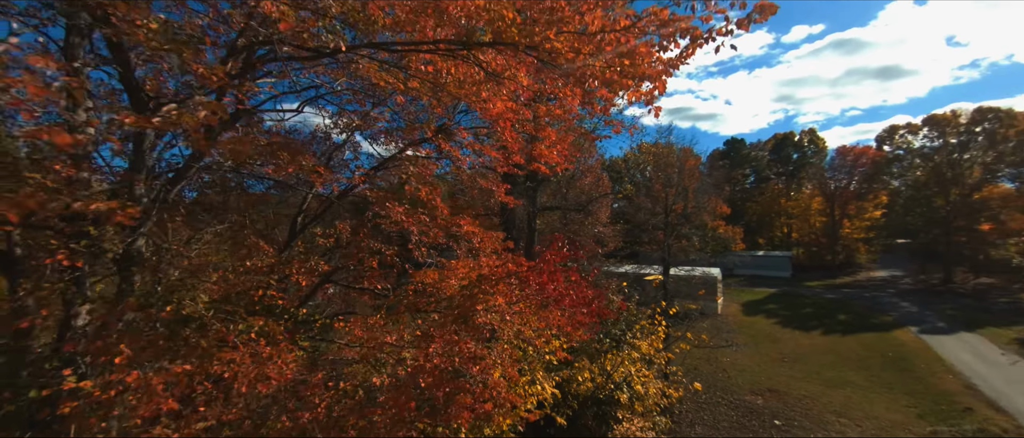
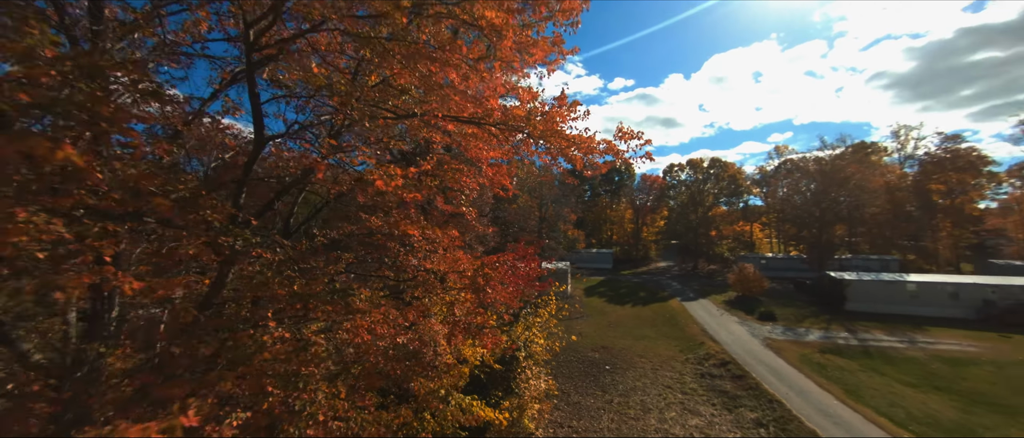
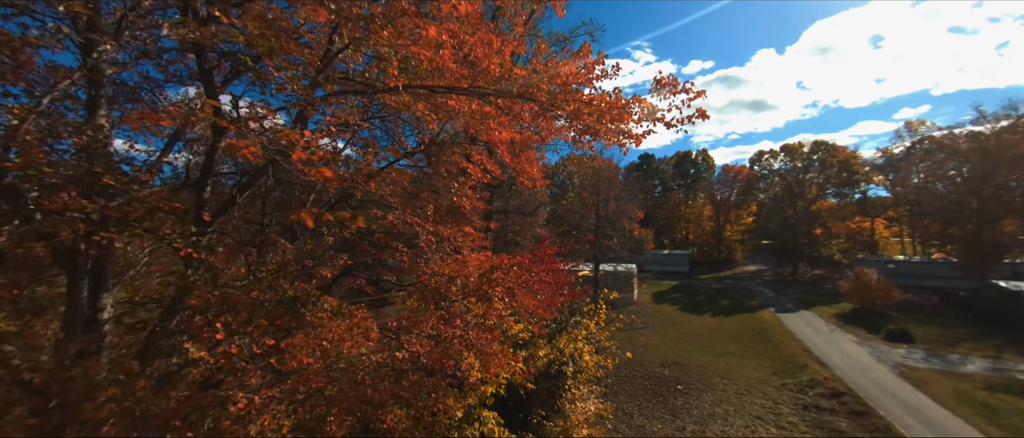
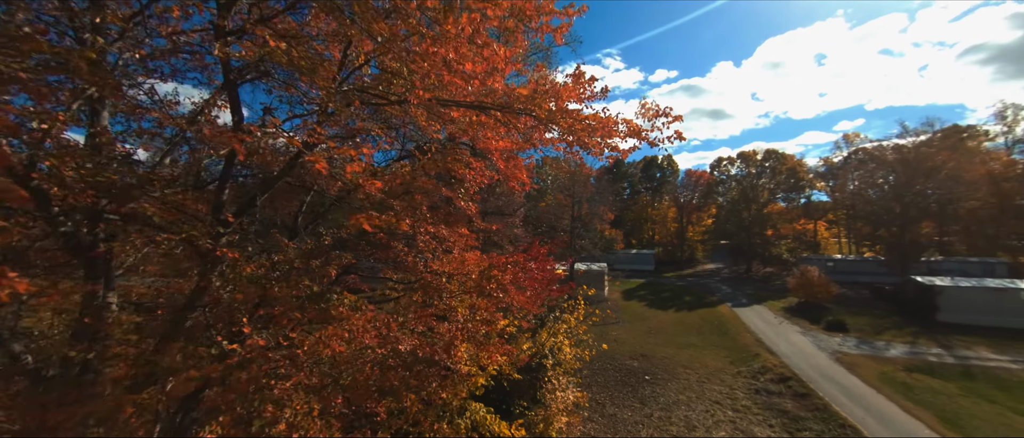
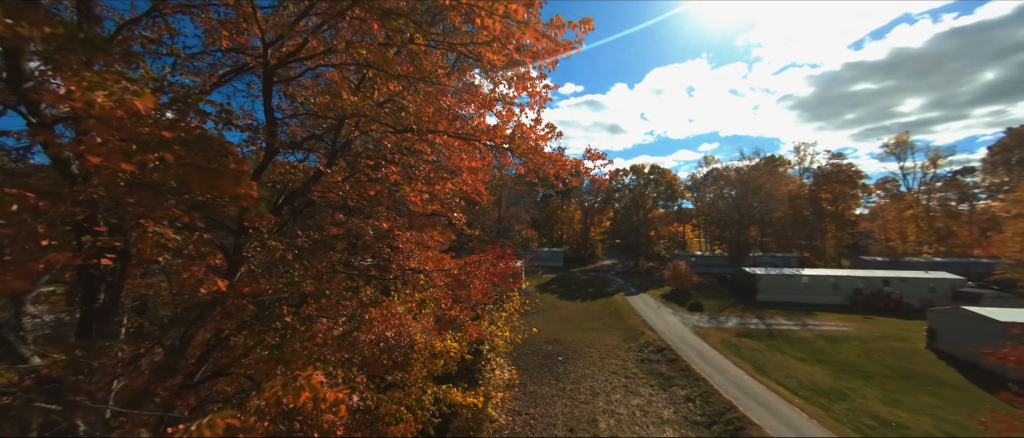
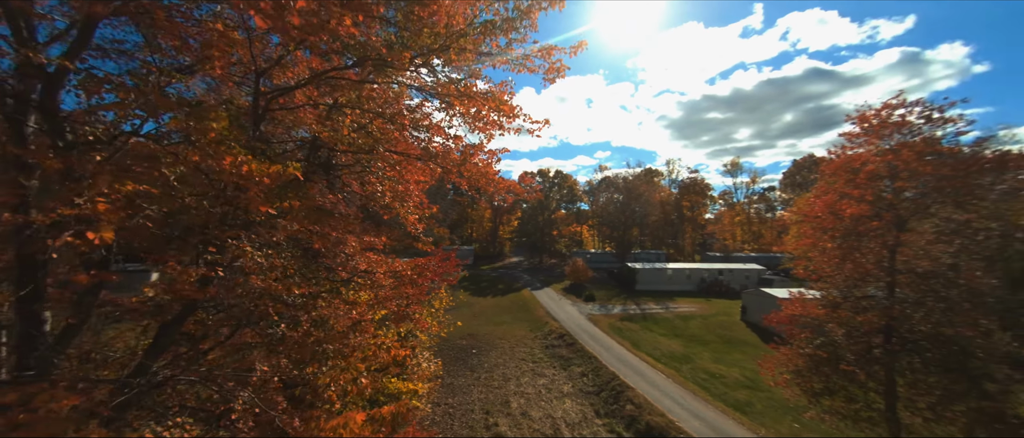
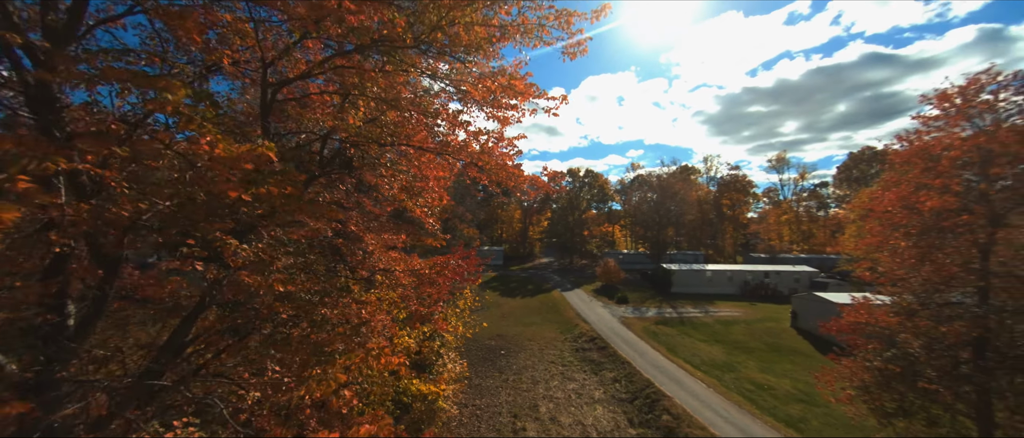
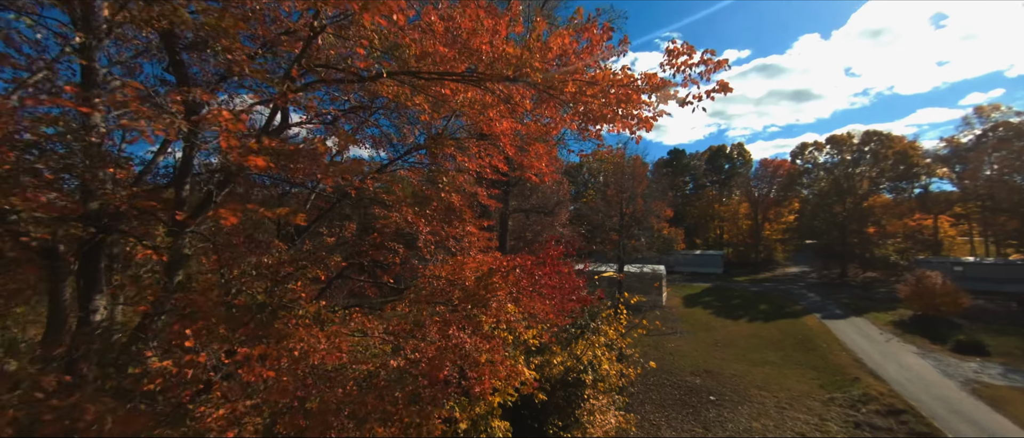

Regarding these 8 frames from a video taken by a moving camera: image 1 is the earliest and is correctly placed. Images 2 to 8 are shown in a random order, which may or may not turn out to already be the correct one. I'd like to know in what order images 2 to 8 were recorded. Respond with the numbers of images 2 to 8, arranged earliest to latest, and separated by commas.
8, 3, 4, 2, 5, 7, 6
